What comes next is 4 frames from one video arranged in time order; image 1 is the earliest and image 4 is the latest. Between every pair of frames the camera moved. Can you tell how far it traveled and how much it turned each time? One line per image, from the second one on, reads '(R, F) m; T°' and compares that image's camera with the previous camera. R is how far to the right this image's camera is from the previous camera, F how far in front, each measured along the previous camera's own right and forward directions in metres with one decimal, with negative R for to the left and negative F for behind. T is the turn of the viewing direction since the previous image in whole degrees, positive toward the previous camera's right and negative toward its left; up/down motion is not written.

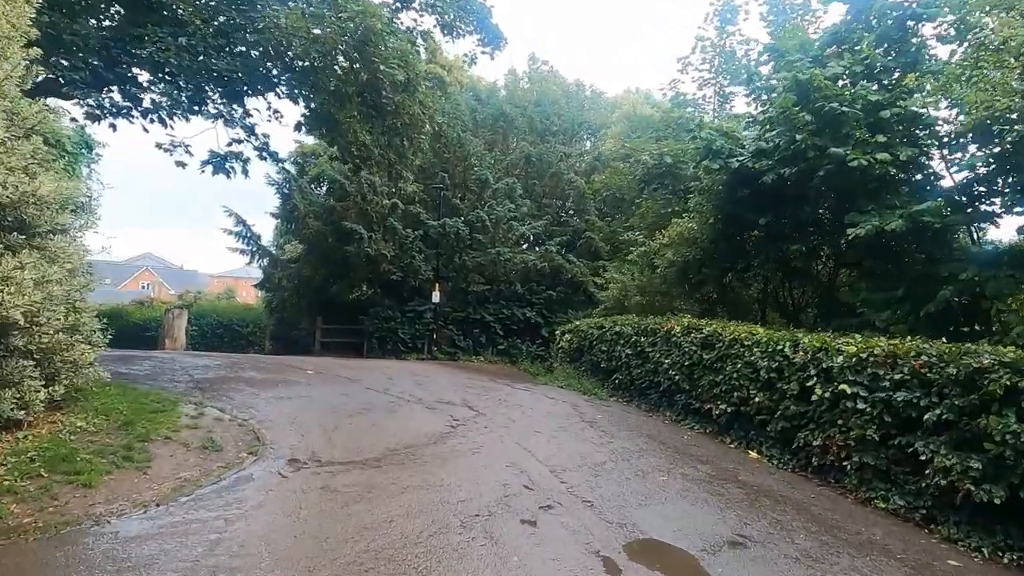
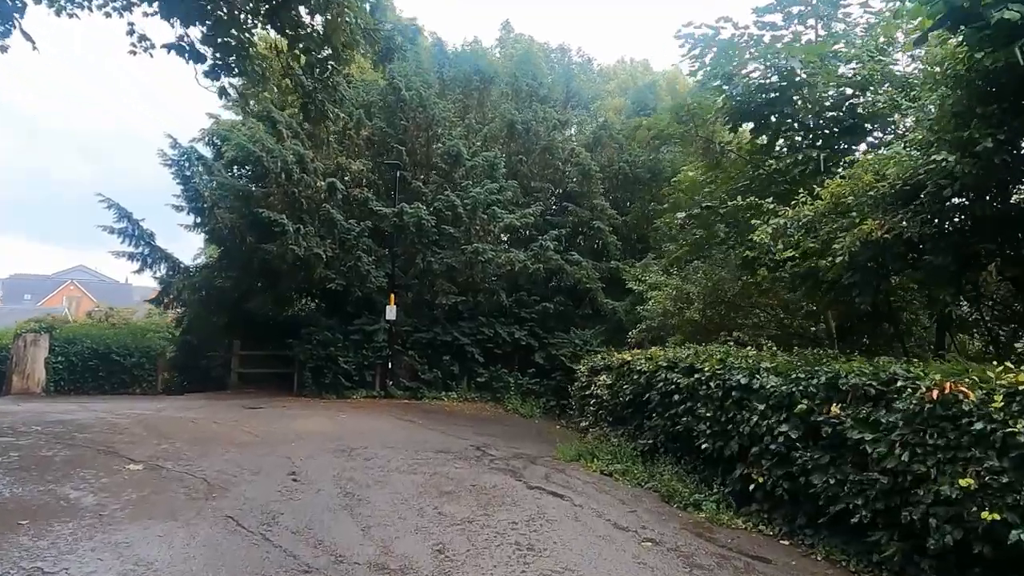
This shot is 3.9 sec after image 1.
(-0.5, +5.8) m; +3°
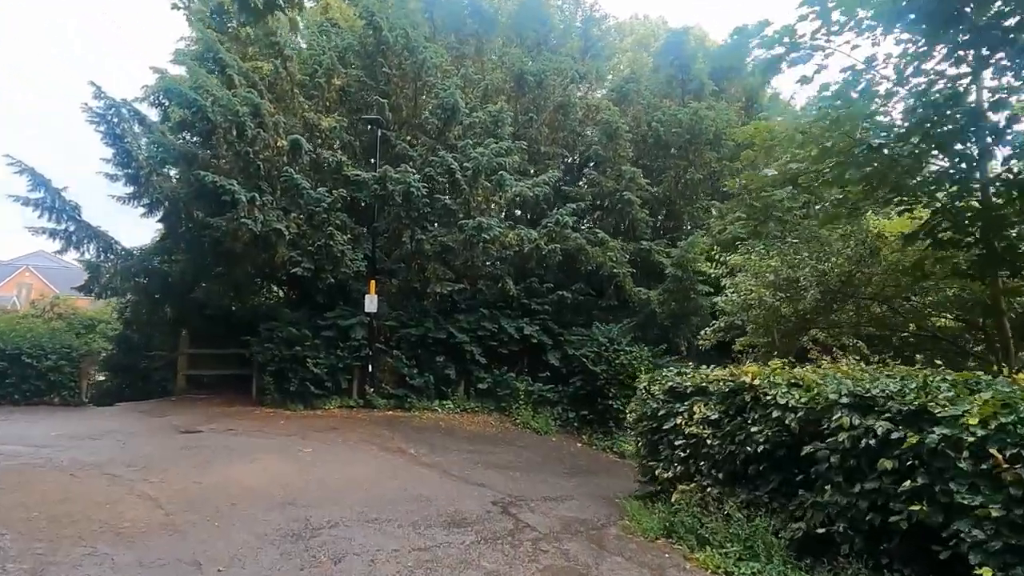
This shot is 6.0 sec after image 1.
(-0.6, +3.1) m; +2°
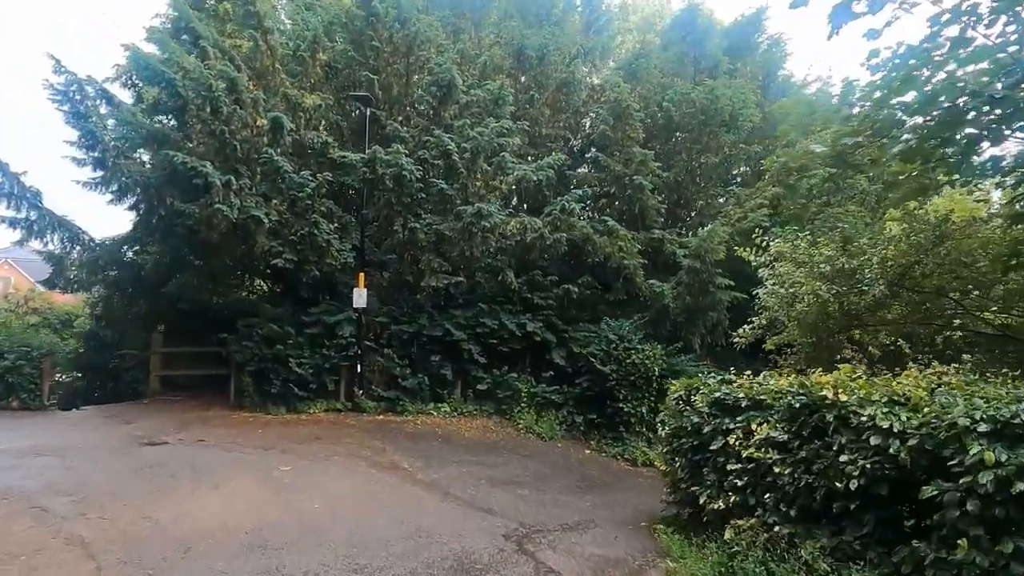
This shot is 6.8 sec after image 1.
(-0.2, +1.1) m; +1°
